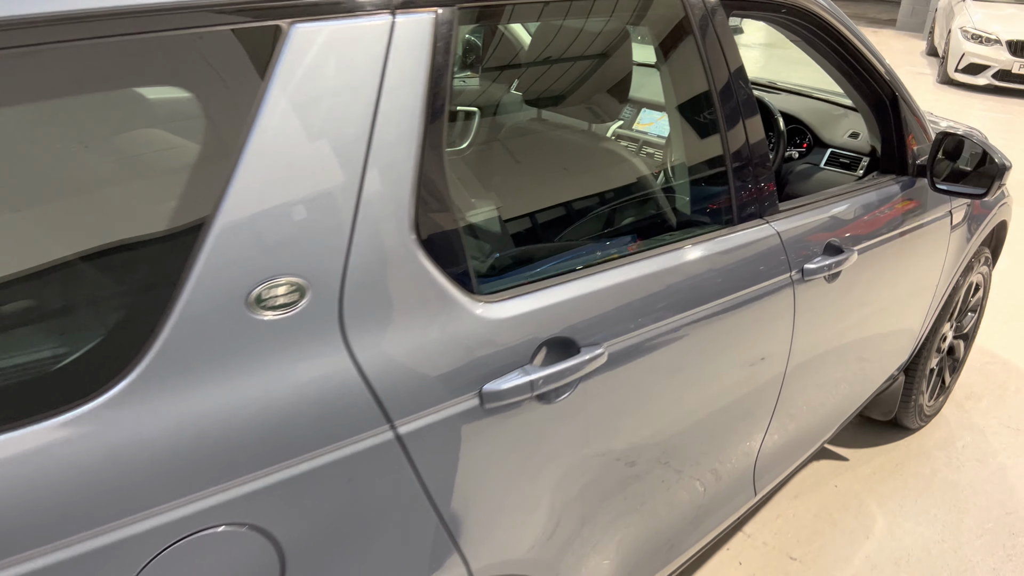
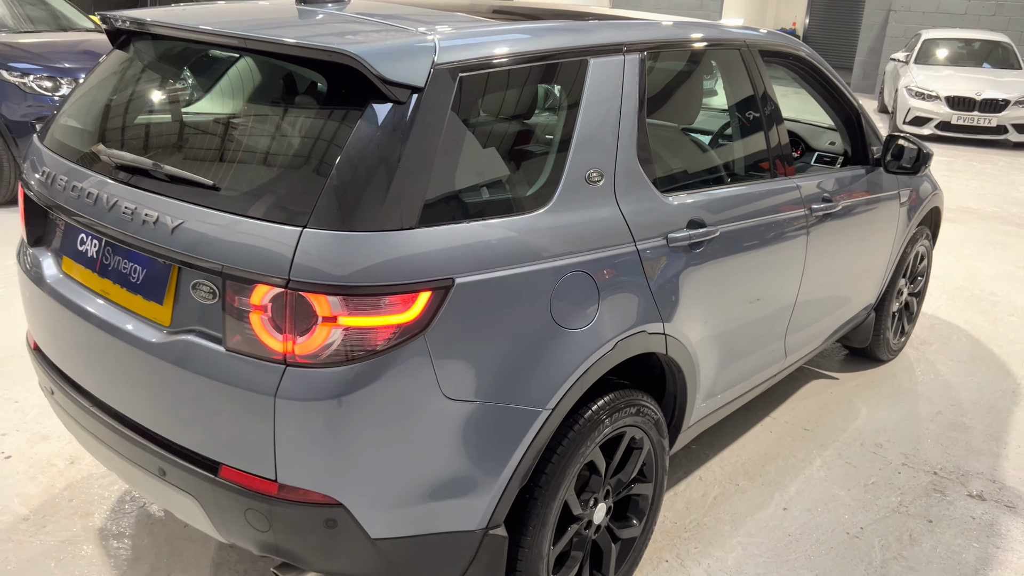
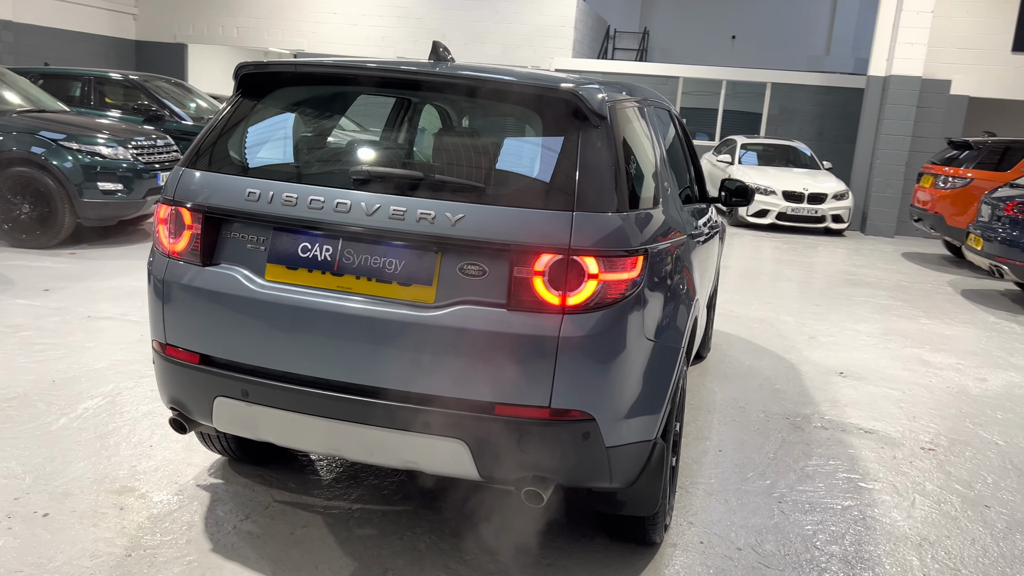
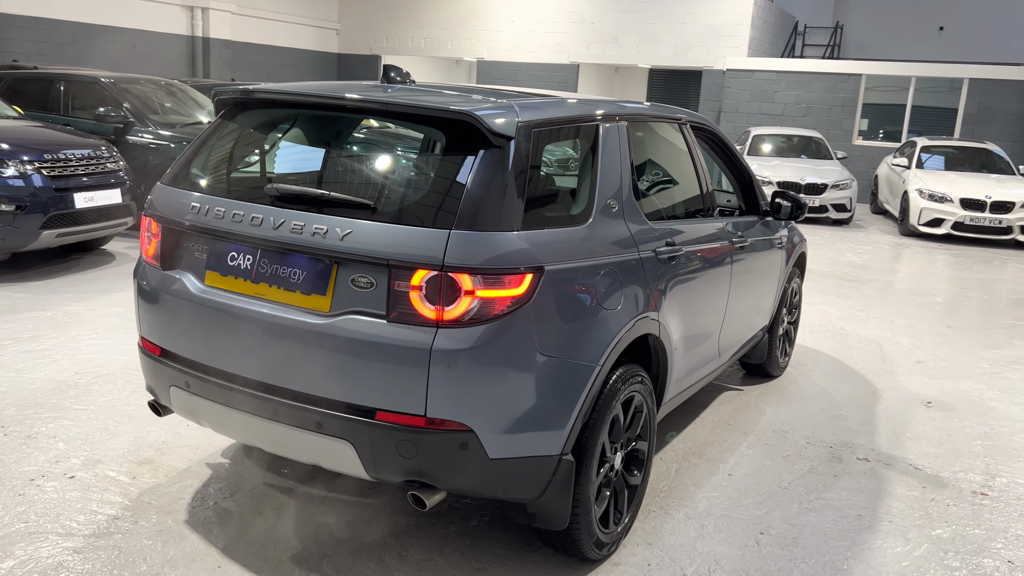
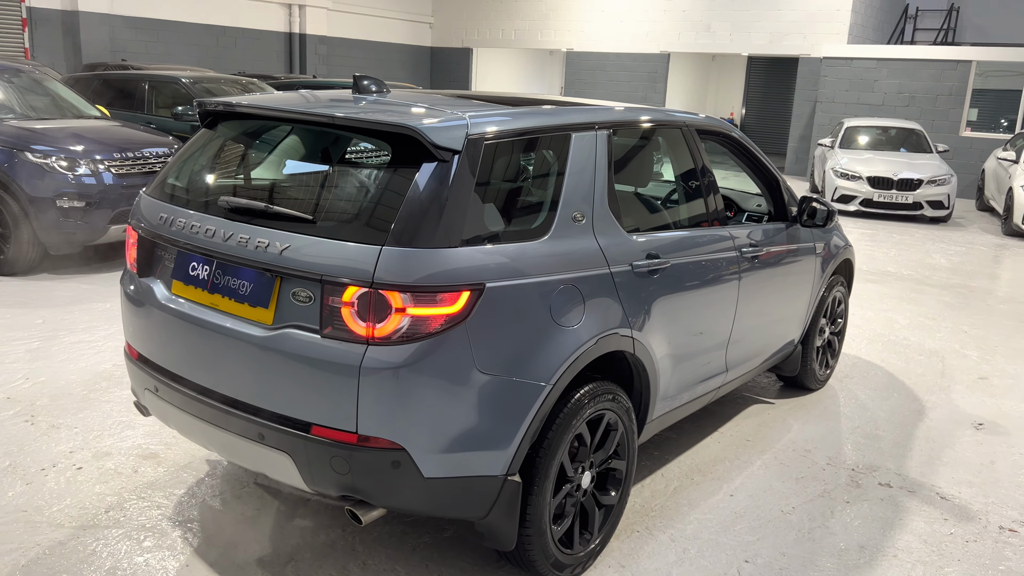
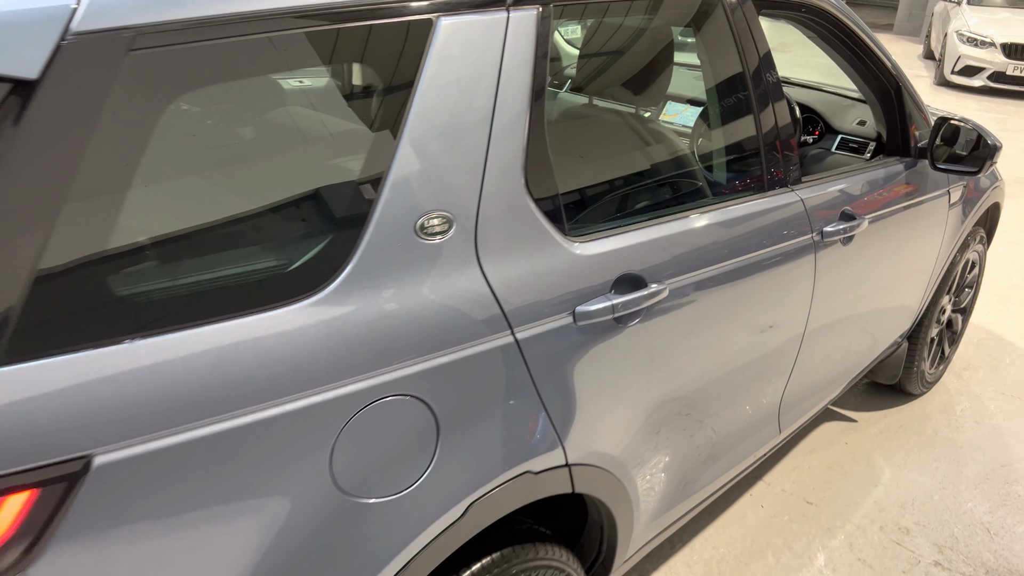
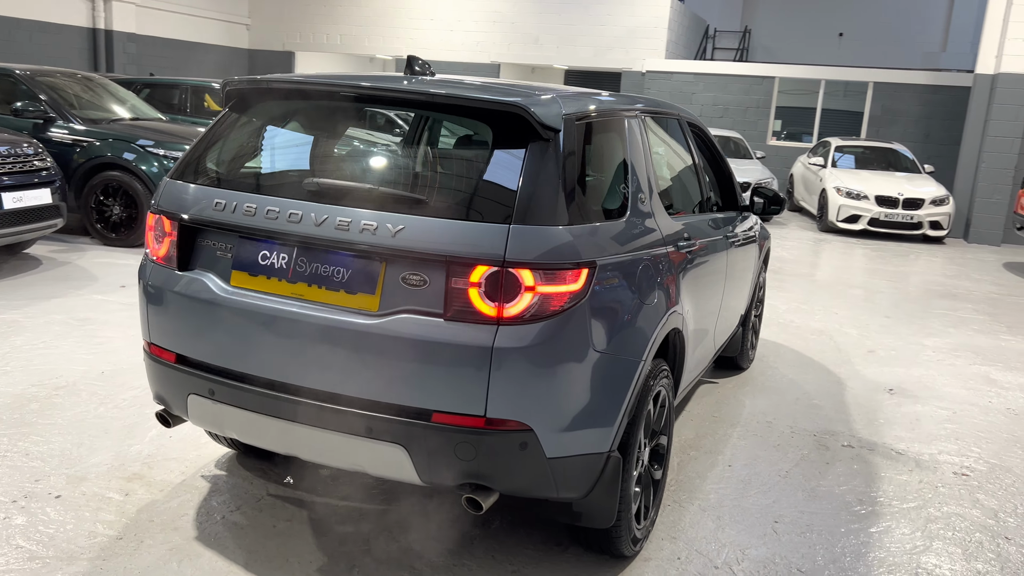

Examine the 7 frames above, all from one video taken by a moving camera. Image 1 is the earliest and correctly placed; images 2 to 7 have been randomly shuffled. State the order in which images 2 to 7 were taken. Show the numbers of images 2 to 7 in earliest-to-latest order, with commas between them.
6, 2, 5, 4, 7, 3
